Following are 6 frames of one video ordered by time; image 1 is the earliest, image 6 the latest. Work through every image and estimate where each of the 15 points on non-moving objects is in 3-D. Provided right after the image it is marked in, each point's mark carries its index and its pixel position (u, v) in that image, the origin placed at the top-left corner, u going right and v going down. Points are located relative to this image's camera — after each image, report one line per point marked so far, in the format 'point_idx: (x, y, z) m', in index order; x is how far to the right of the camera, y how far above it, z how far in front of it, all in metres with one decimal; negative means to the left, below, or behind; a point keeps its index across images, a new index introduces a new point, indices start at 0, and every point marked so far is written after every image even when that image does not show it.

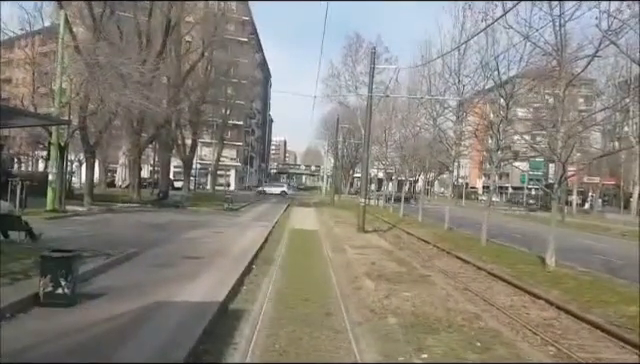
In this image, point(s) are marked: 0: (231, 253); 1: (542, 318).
0: (-1.4, -1.2, +16.2) m
1: (+2.5, -1.5, +10.9) m
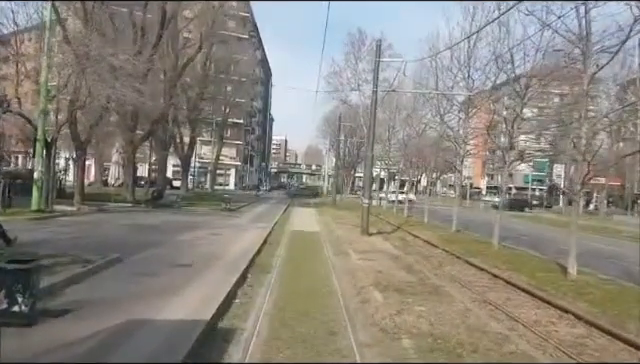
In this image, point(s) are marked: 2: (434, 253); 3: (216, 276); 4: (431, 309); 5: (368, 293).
0: (-1.4, -1.2, +14.9) m
1: (+2.5, -1.5, +9.6) m
2: (+2.3, -1.4, +19.5) m
3: (-1.3, -1.2, +12.2) m
4: (+1.1, -1.3, +9.9) m
5: (+0.5, -1.3, +11.2) m
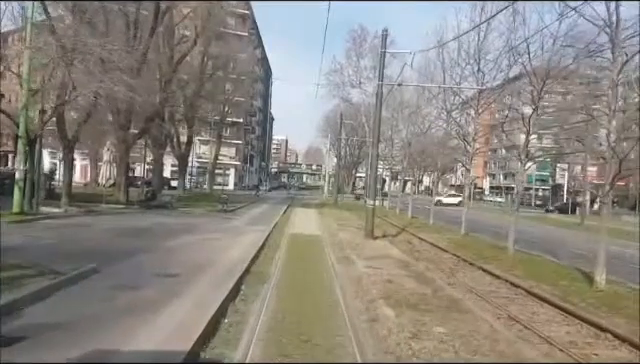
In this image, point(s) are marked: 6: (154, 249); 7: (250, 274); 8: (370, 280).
0: (-1.4, -1.2, +13.5) m
1: (+2.5, -1.5, +8.3) m
2: (+2.3, -1.4, +18.1) m
3: (-1.3, -1.2, +10.8) m
4: (+1.1, -1.3, +8.6) m
5: (+0.6, -1.3, +9.8) m
6: (-2.7, -1.1, +16.1) m
7: (-1.0, -1.3, +13.6) m
8: (+0.6, -1.3, +12.7) m
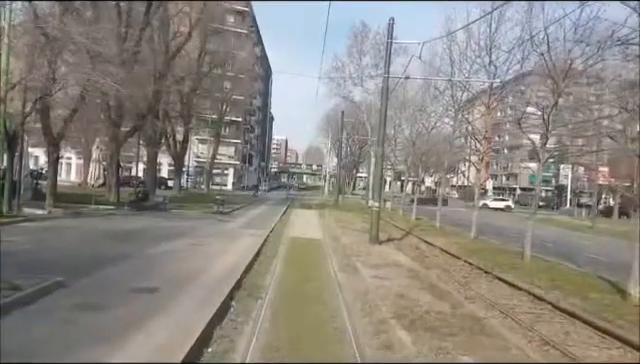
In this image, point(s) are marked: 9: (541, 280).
0: (-1.4, -1.2, +12.1) m
1: (+2.5, -1.5, +6.9) m
2: (+2.3, -1.4, +16.7) m
3: (-1.2, -1.2, +9.4) m
4: (+1.2, -1.3, +7.2) m
5: (+0.6, -1.3, +8.4) m
6: (-2.7, -1.1, +14.7) m
7: (-1.0, -1.3, +12.2) m
8: (+0.7, -1.3, +11.3) m
9: (+3.3, -1.4, +14.5) m
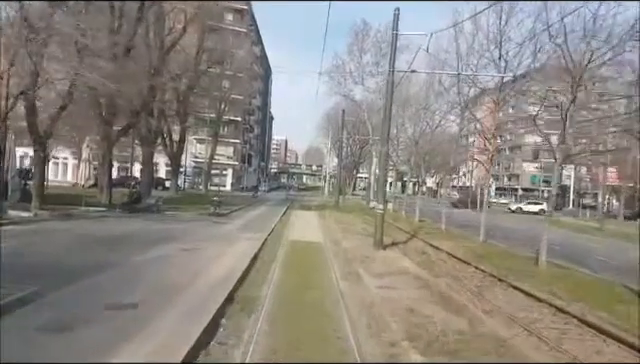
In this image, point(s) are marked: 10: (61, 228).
0: (-1.3, -1.2, +11.0) m
1: (+2.5, -1.5, +5.7) m
2: (+2.3, -1.4, +15.6) m
3: (-1.2, -1.2, +8.3) m
4: (+1.2, -1.3, +6.0) m
5: (+0.6, -1.3, +7.3) m
6: (-2.7, -1.1, +13.6) m
7: (-0.9, -1.3, +11.1) m
8: (+0.7, -1.3, +10.2) m
9: (+3.3, -1.5, +13.4) m
10: (-5.1, -0.9, +19.2) m
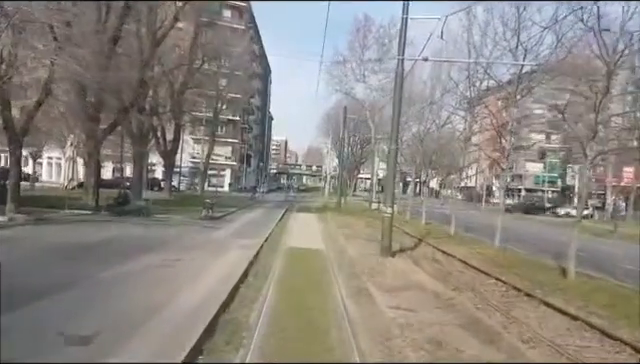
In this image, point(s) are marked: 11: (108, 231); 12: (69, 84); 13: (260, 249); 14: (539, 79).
0: (-1.3, -1.2, +9.2) m
1: (+2.6, -1.5, +4.0) m
2: (+2.4, -1.5, +13.8) m
3: (-1.2, -1.2, +6.5) m
4: (+1.2, -1.3, +4.3) m
5: (+0.6, -1.3, +5.5) m
6: (-2.6, -1.1, +11.8) m
7: (-0.9, -1.3, +9.3) m
8: (+0.7, -1.3, +8.4) m
9: (+3.3, -1.5, +11.6) m
10: (-5.0, -0.9, +17.4) m
11: (-4.2, -1.0, +19.4) m
12: (-4.5, +1.9, +17.4) m
13: (-1.1, -1.3, +18.8) m
14: (+4.4, +2.1, +19.5) m
